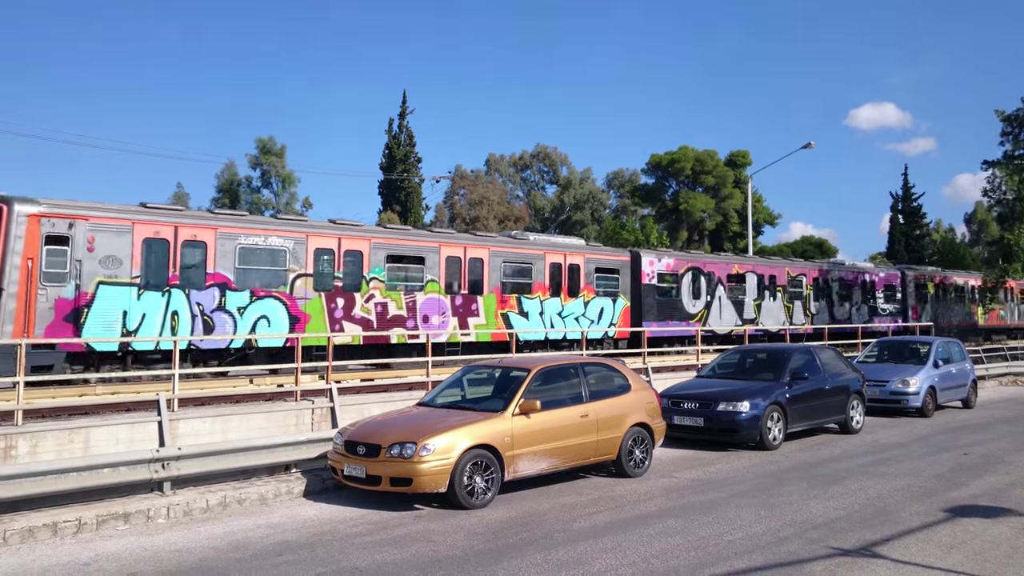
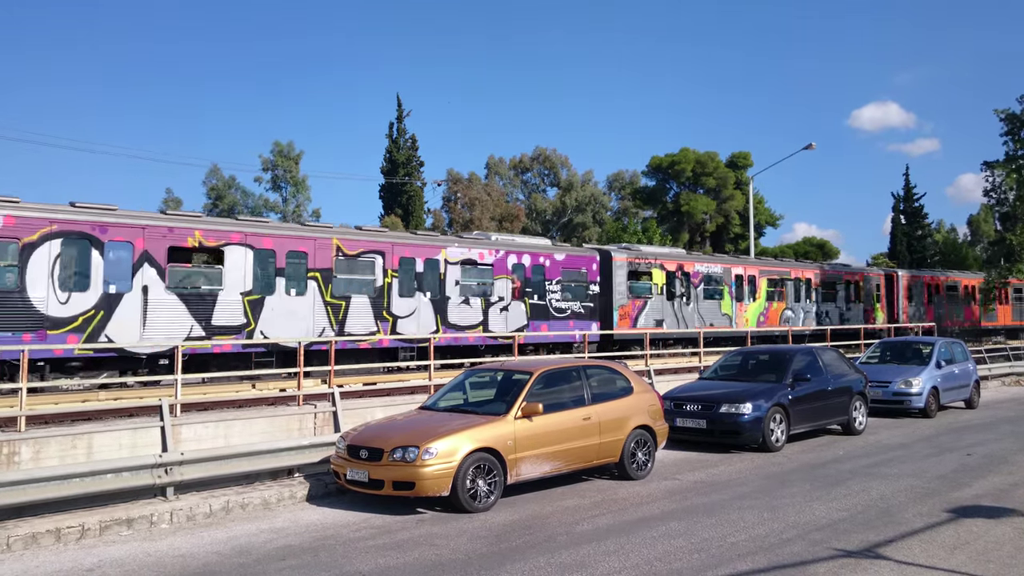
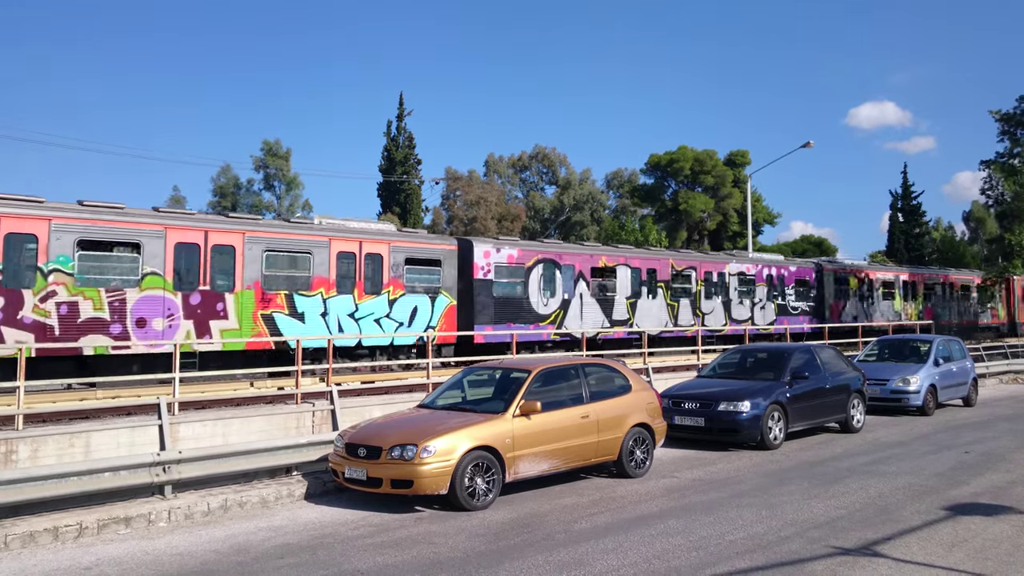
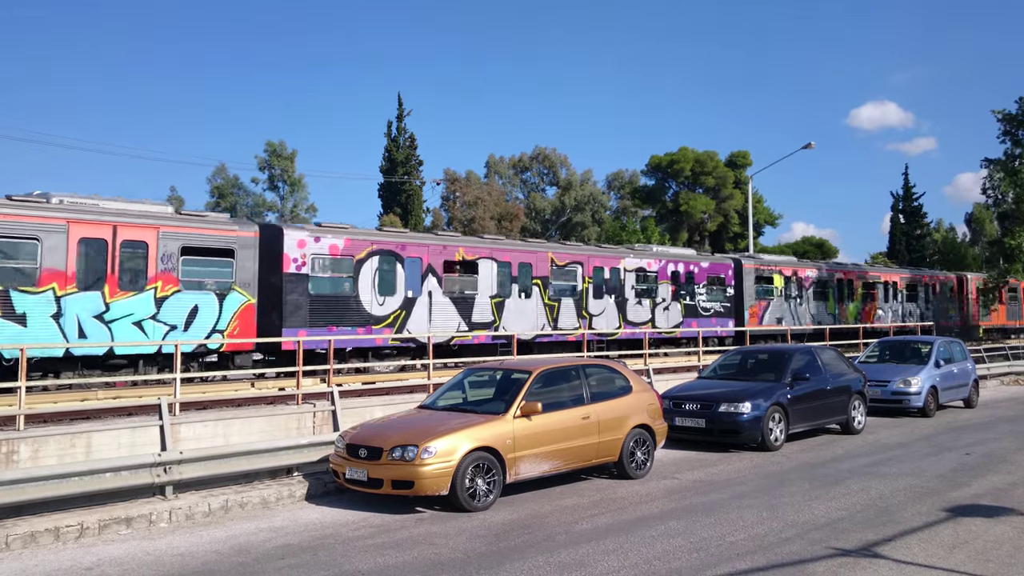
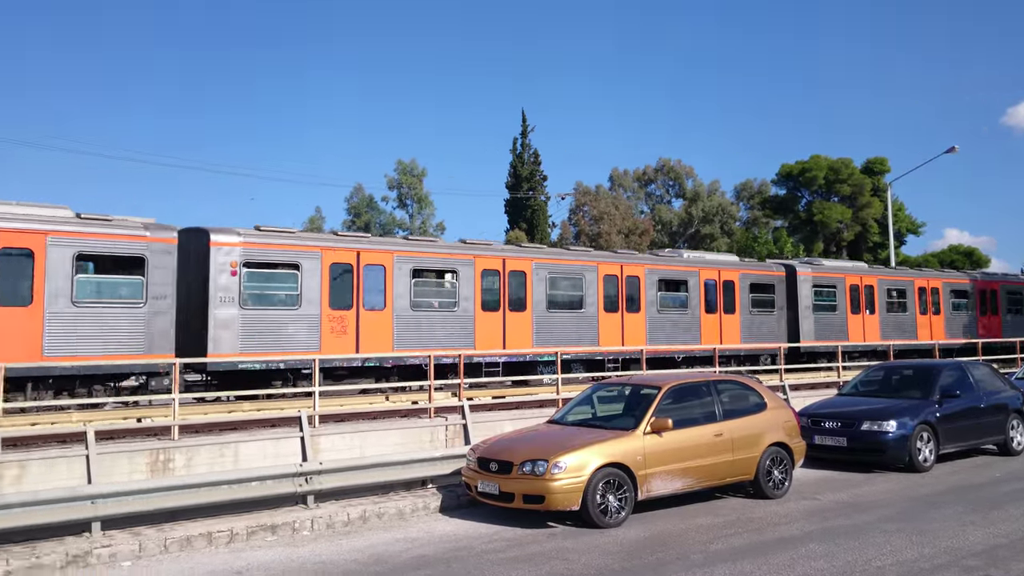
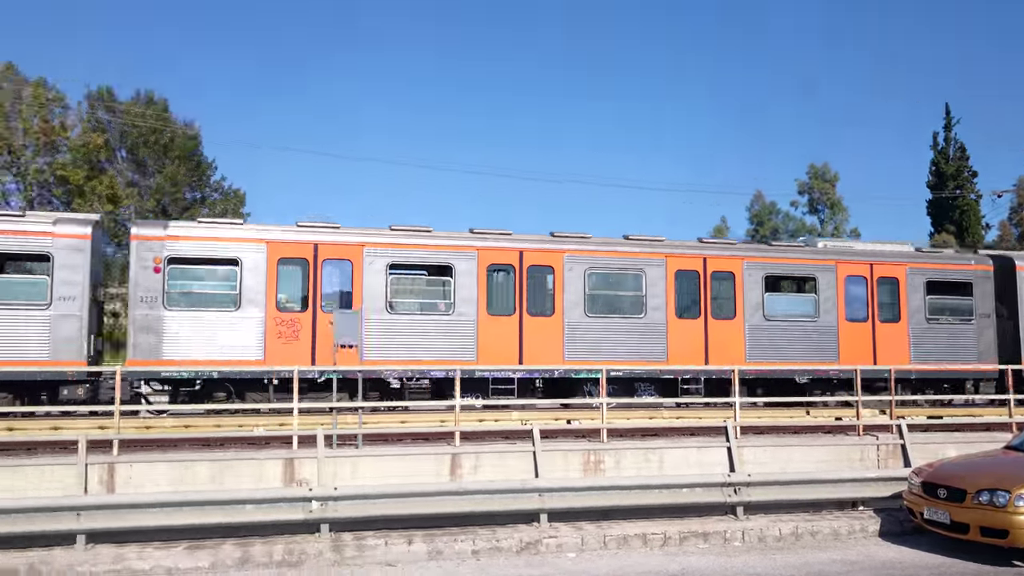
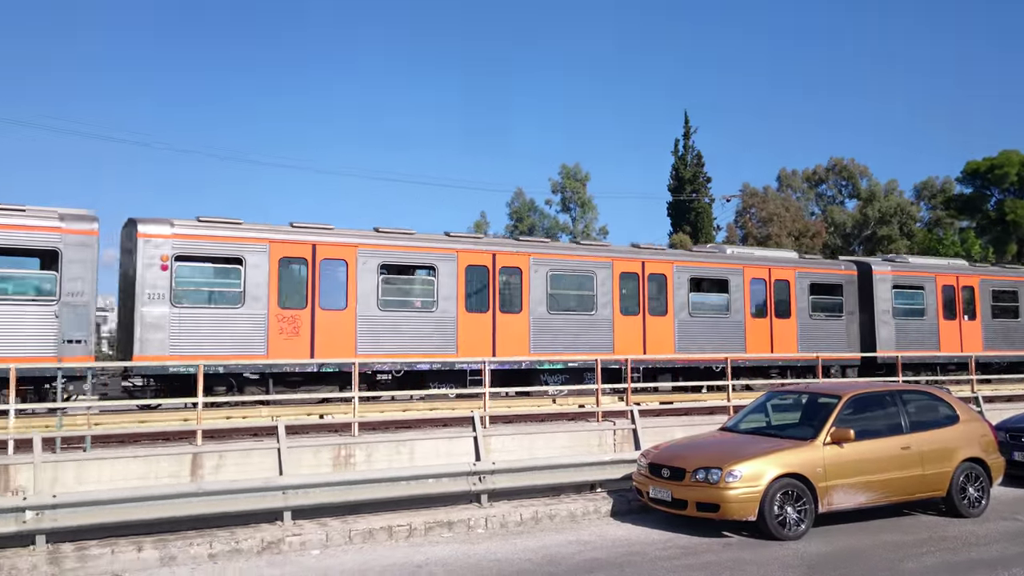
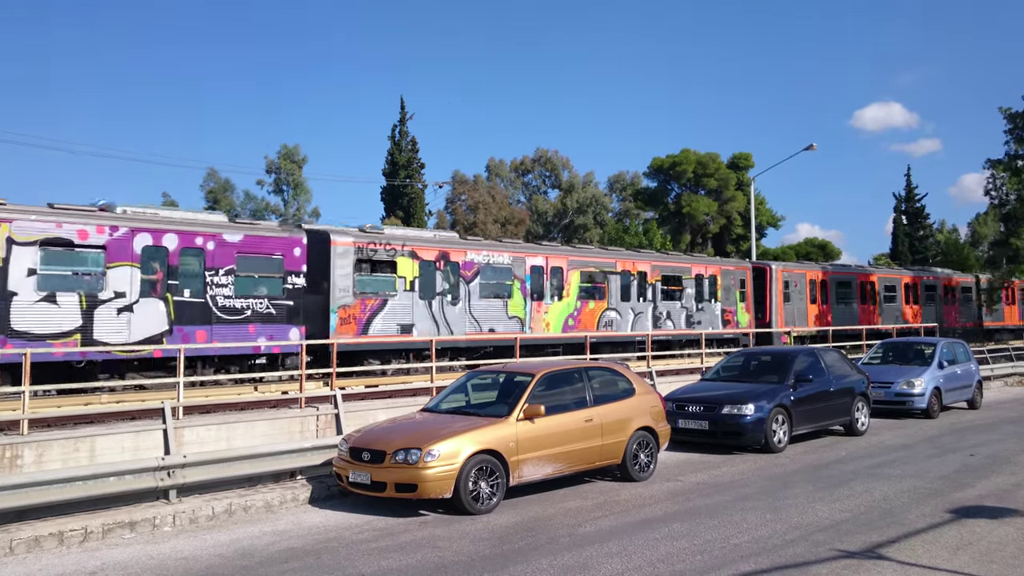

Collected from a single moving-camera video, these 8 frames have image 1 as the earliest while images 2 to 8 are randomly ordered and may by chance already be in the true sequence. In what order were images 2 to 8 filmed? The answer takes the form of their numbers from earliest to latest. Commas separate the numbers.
3, 4, 2, 8, 5, 7, 6
